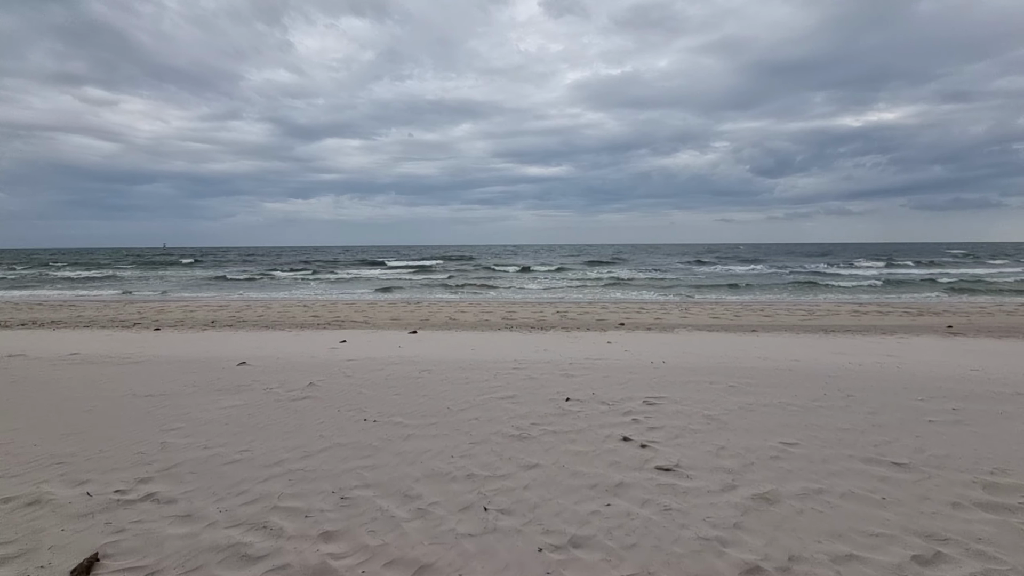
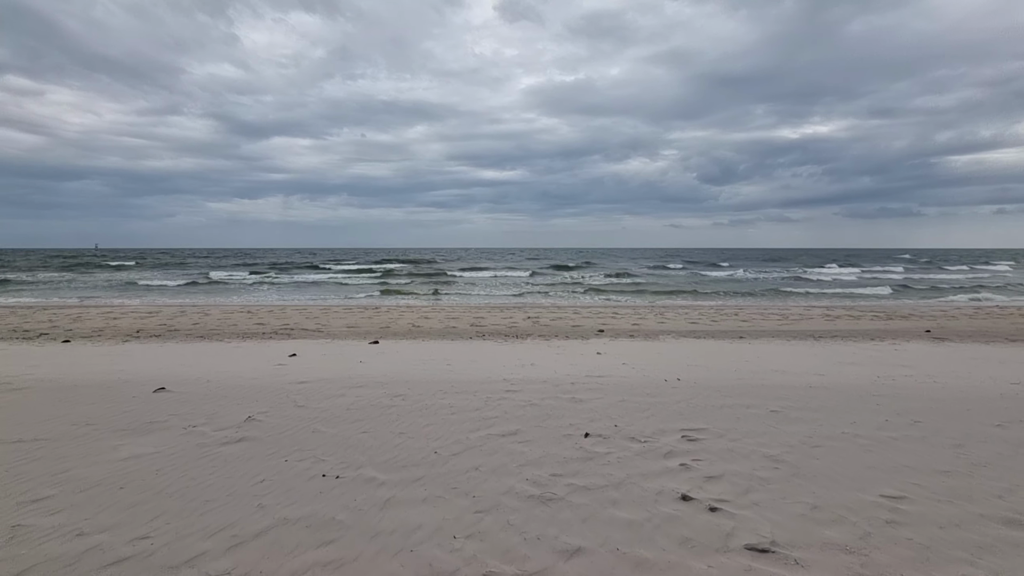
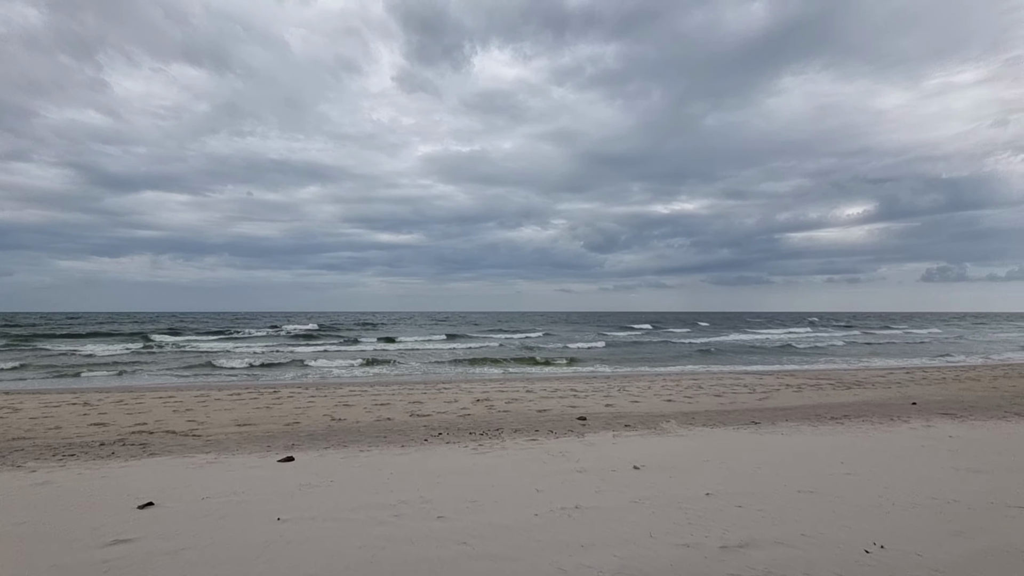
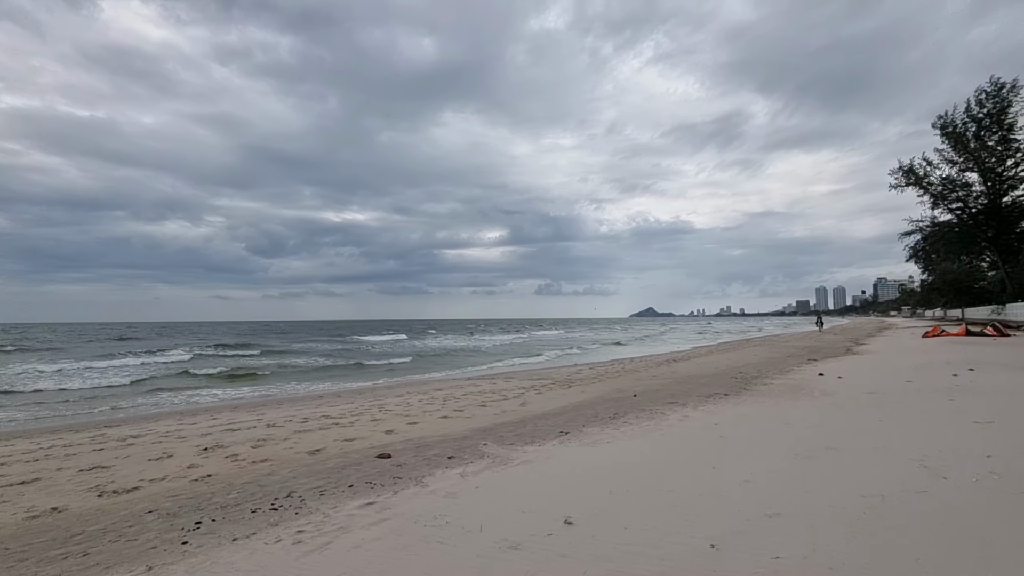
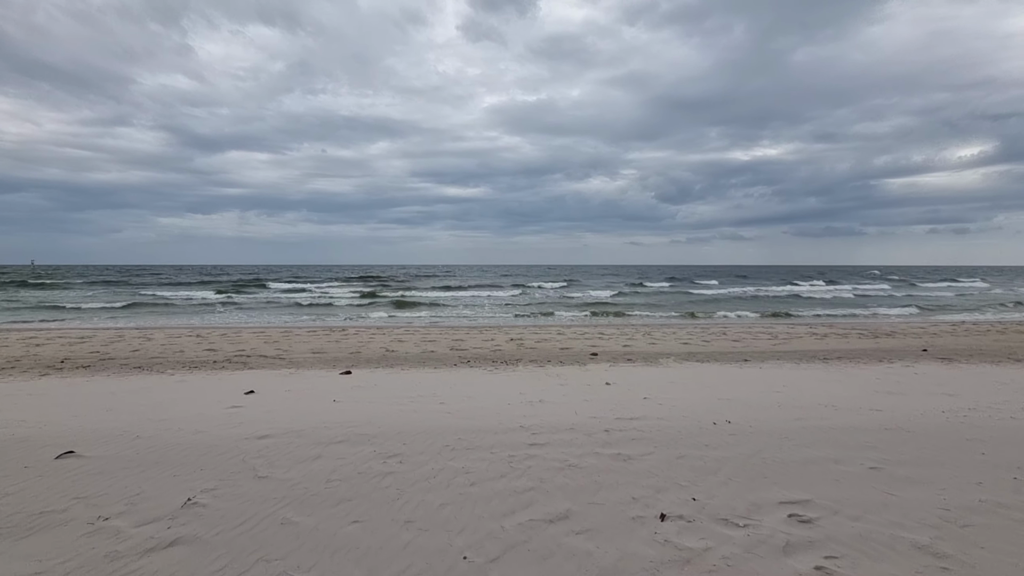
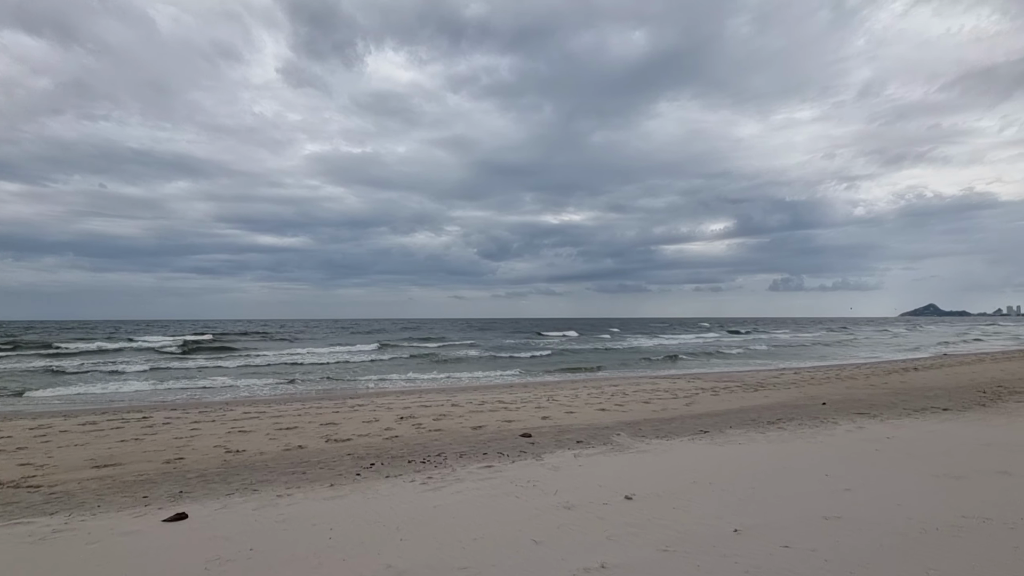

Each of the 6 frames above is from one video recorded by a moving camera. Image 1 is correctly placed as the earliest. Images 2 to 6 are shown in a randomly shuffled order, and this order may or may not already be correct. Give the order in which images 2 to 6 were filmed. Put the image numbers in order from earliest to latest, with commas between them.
2, 5, 3, 6, 4
